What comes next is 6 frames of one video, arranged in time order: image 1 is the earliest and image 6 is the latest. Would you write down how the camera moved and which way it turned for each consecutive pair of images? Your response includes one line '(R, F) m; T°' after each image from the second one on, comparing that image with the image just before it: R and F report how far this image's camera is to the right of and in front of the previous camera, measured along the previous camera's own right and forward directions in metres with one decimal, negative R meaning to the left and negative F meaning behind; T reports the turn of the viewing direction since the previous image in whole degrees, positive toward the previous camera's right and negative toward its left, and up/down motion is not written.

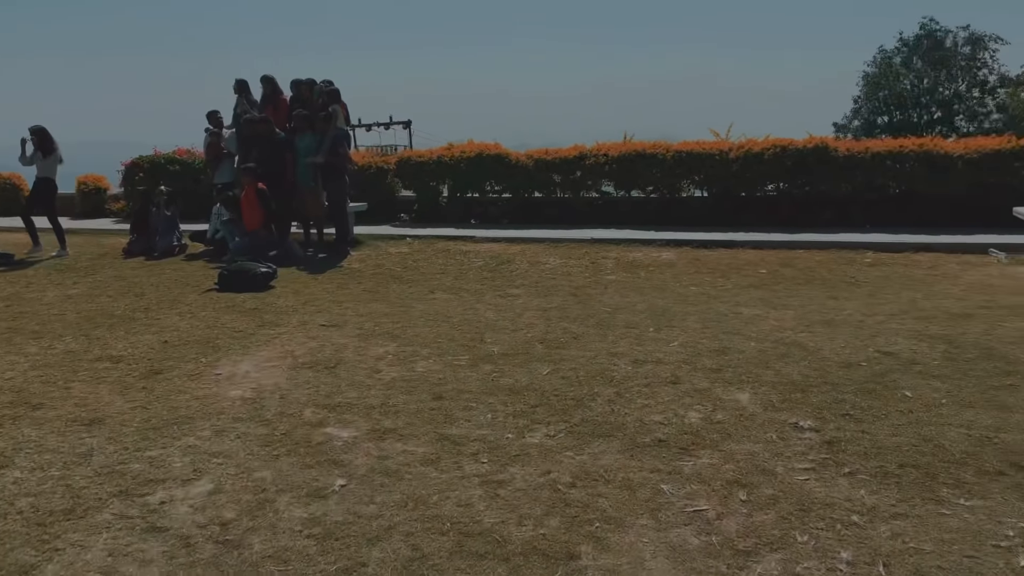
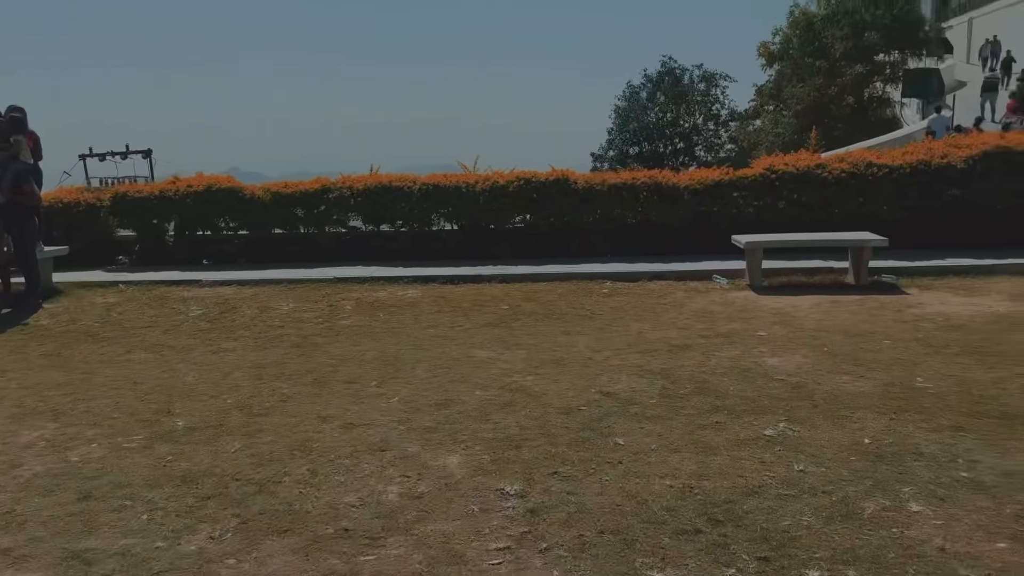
(+0.6, +0.4) m; +15°
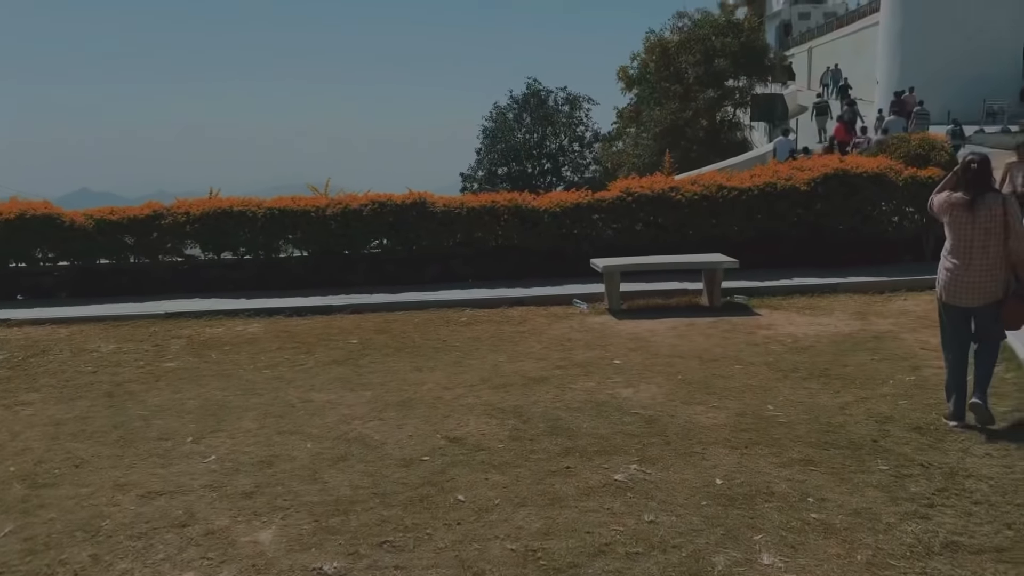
(+0.2, +0.4) m; +9°
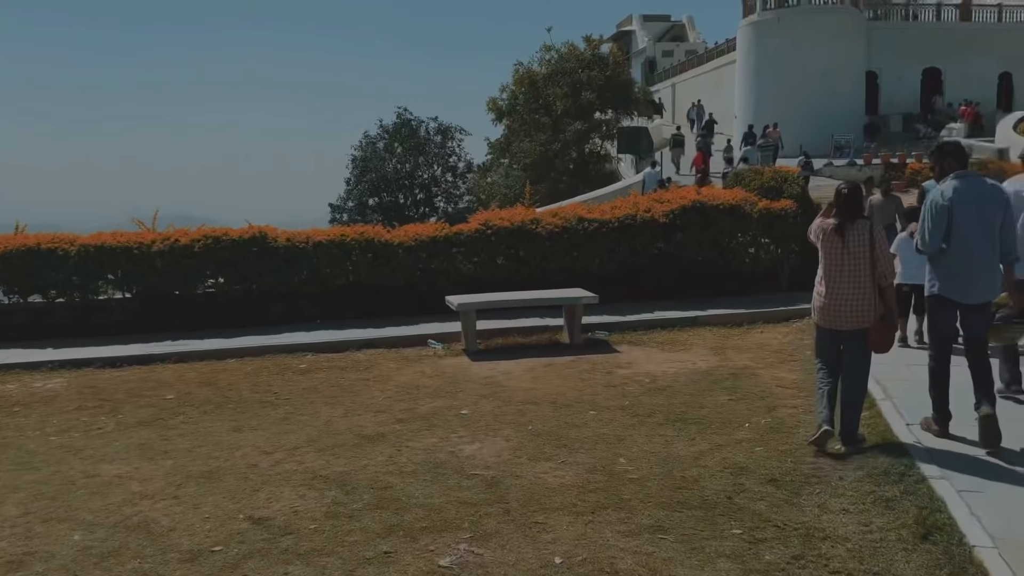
(+0.3, +0.5) m; +8°
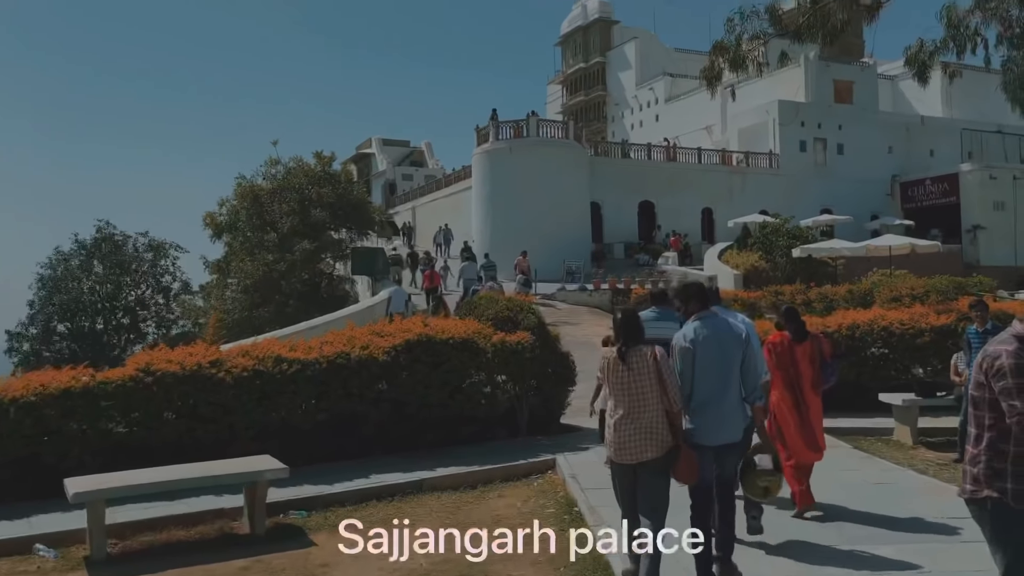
(+0.6, +1.7) m; +18°
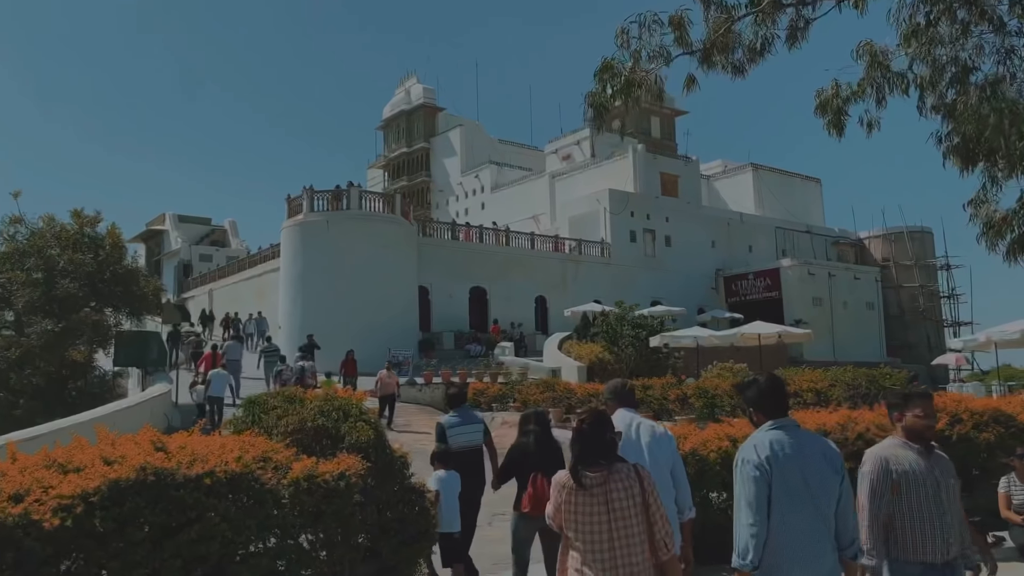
(0.0, +3.7) m; +13°
